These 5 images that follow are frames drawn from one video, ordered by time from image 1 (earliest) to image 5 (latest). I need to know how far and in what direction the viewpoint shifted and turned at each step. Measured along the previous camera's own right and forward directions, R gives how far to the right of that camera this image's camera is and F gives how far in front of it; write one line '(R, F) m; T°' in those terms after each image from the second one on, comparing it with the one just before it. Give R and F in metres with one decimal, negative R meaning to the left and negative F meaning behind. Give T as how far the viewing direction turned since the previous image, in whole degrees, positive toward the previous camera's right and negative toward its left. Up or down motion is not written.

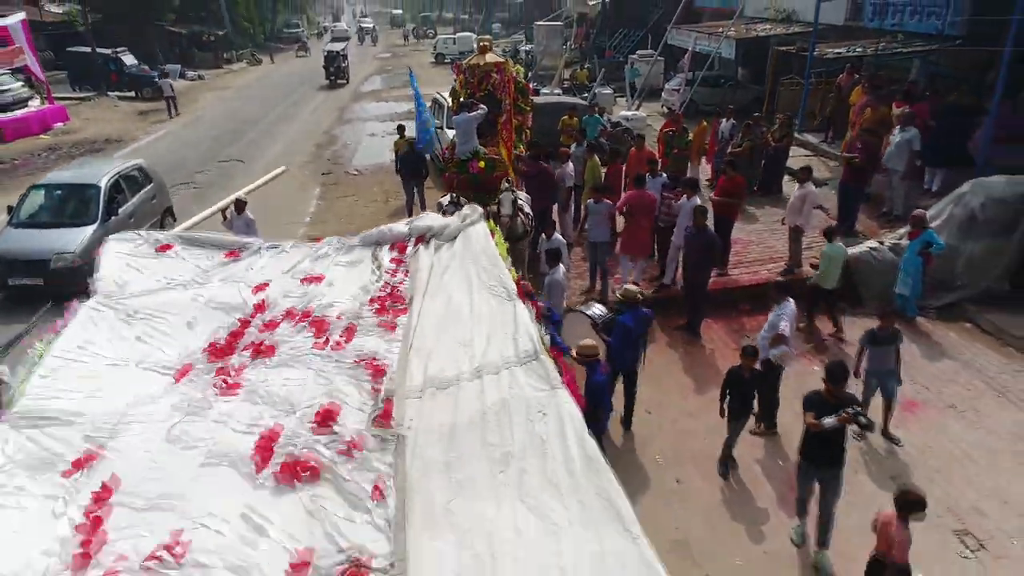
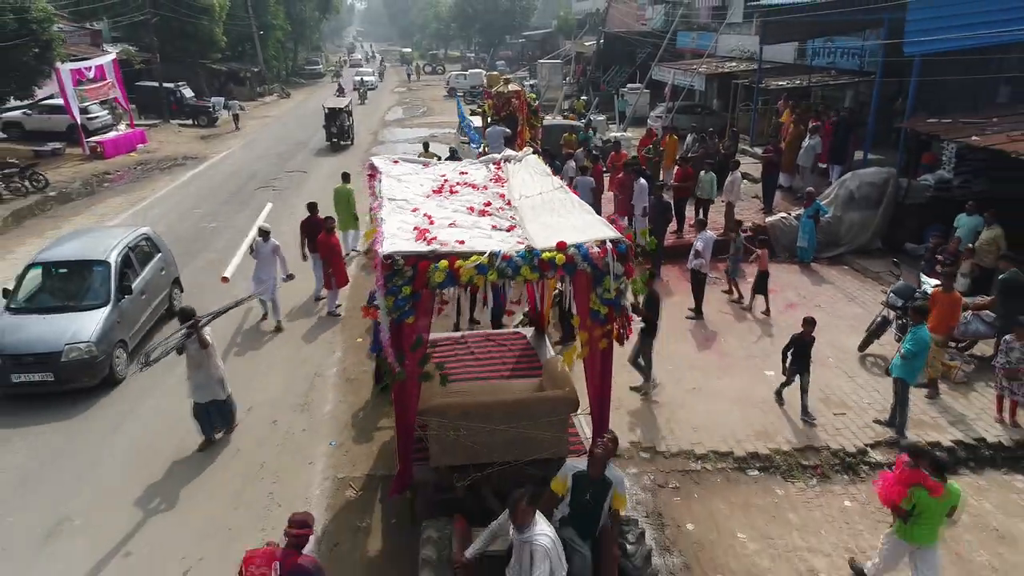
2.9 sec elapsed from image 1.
(-0.4, -3.7) m; 0°
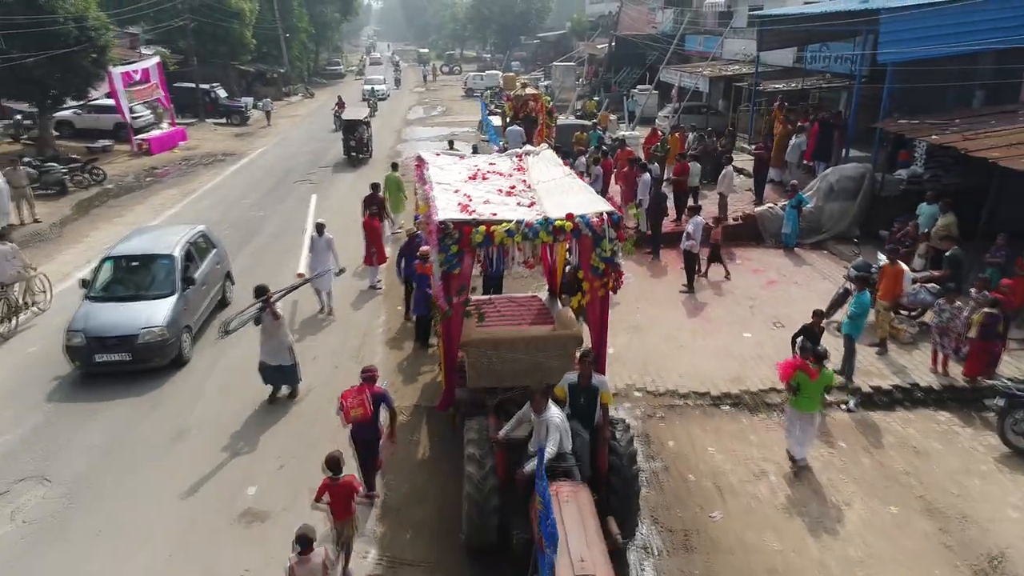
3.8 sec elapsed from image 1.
(-0.1, -1.6) m; -1°
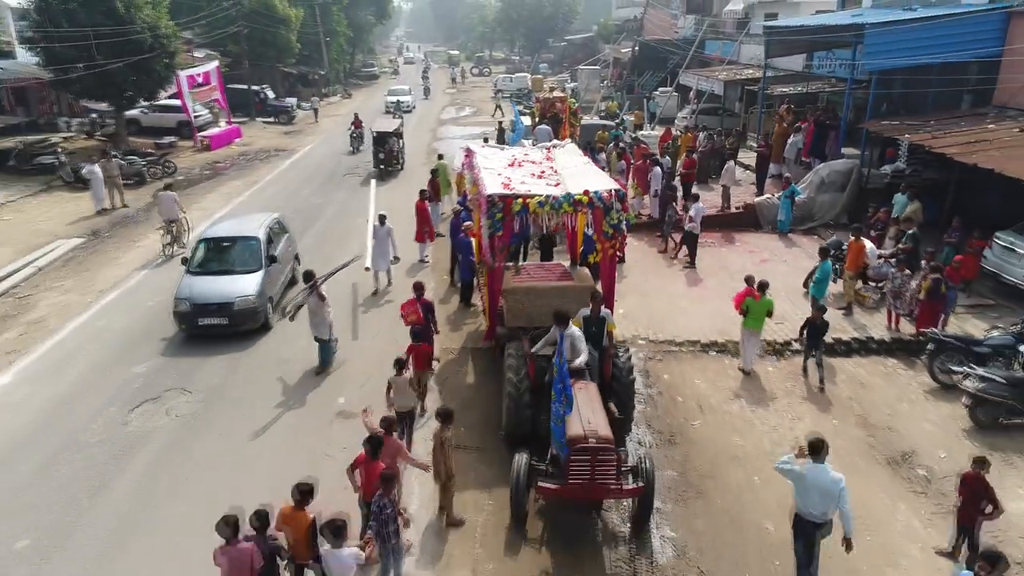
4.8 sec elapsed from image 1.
(-0.1, -2.1) m; -2°
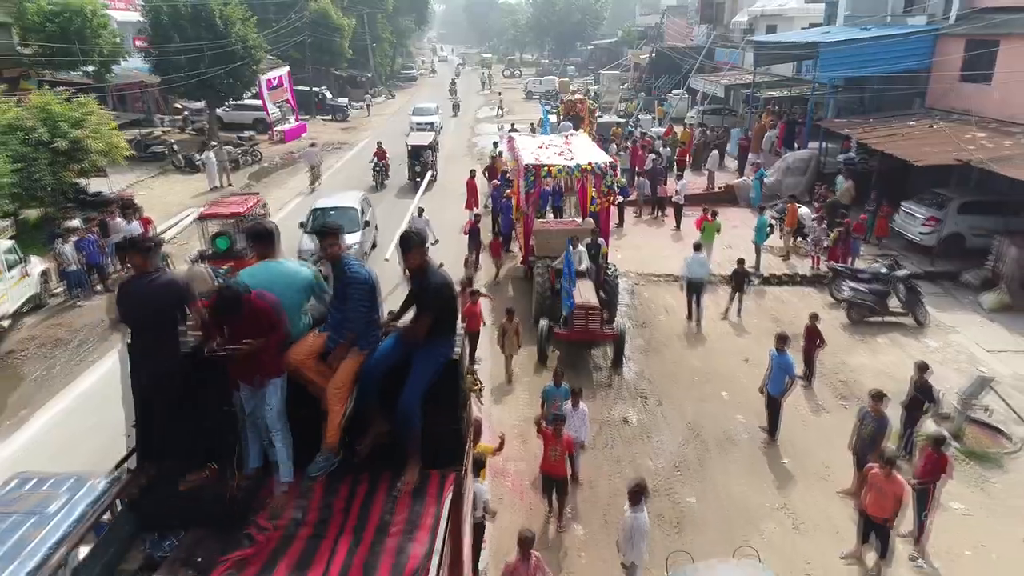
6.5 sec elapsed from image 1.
(0.0, -4.3) m; -2°
